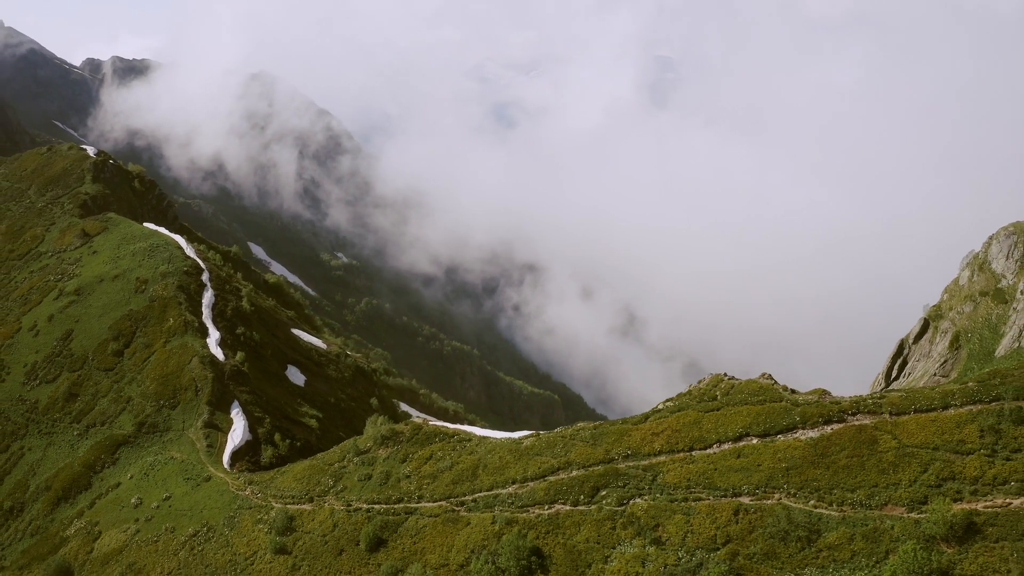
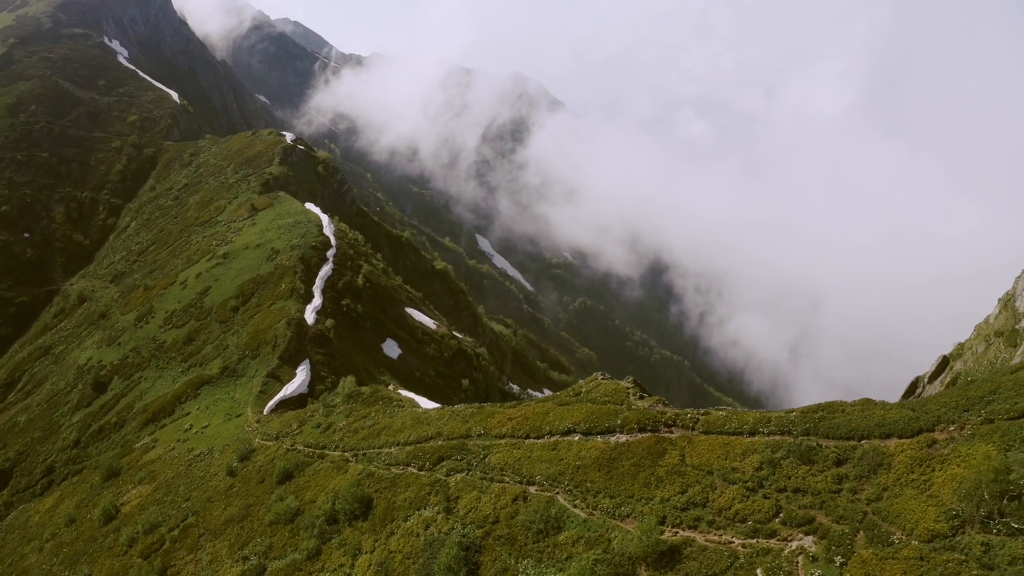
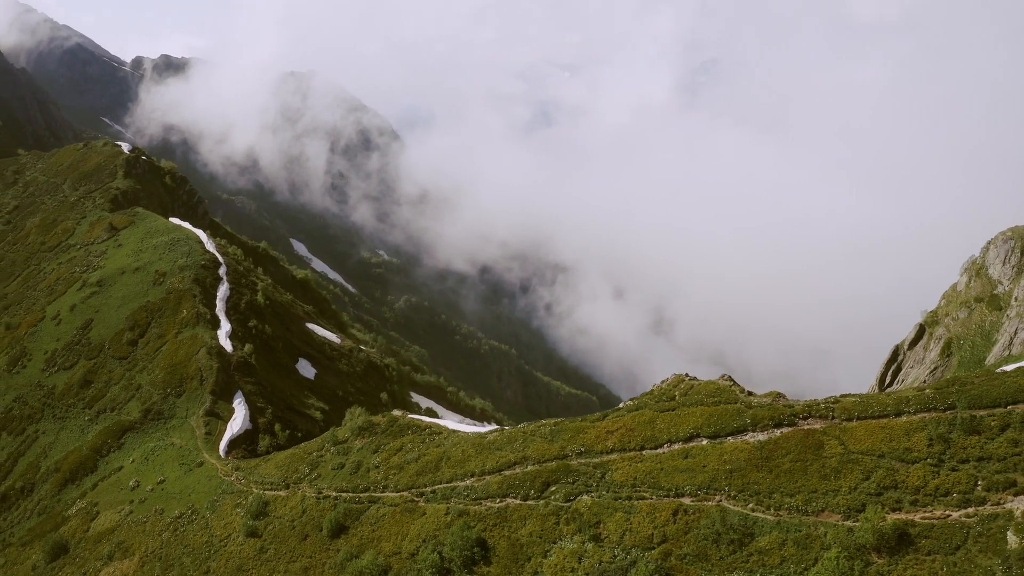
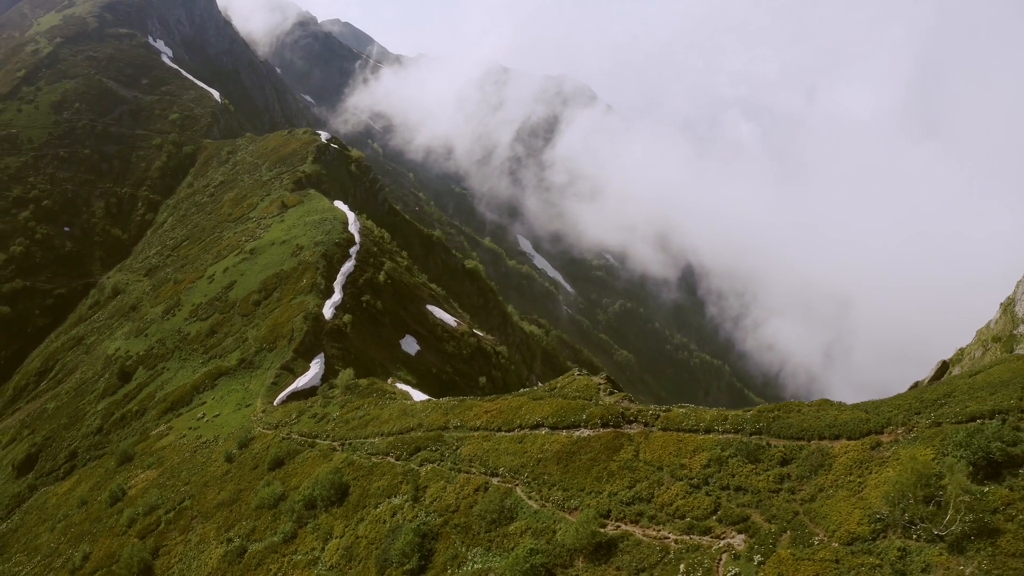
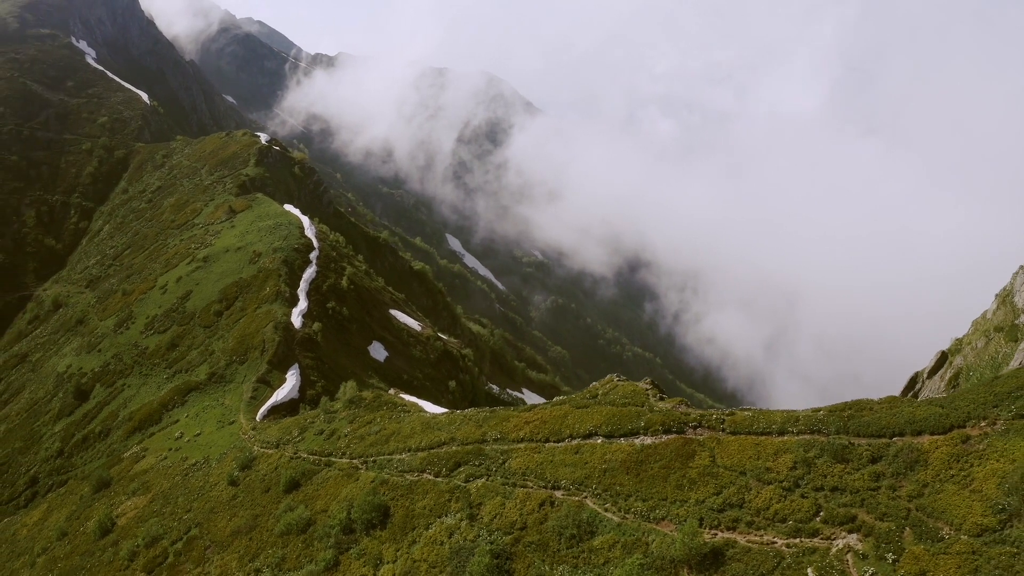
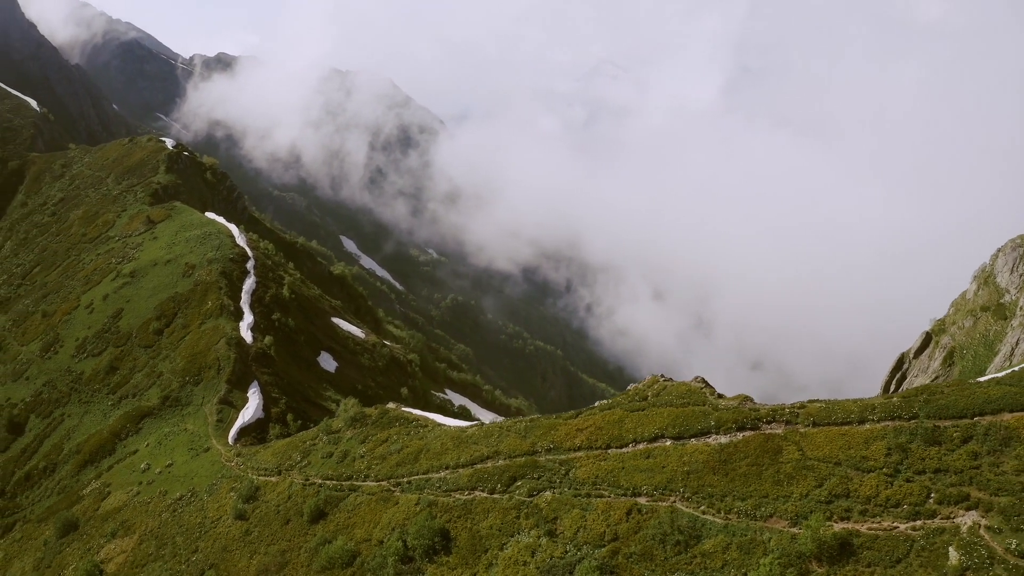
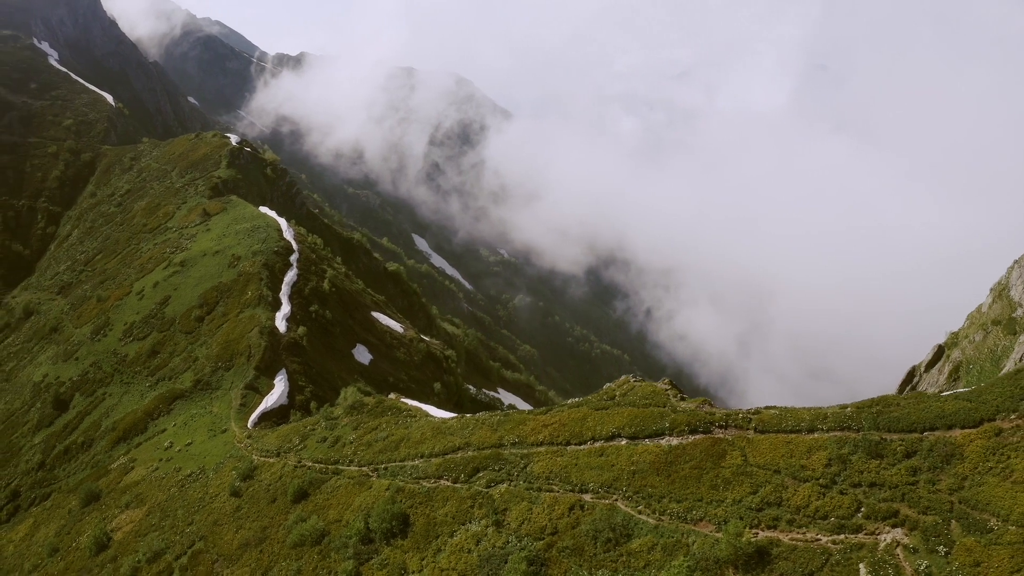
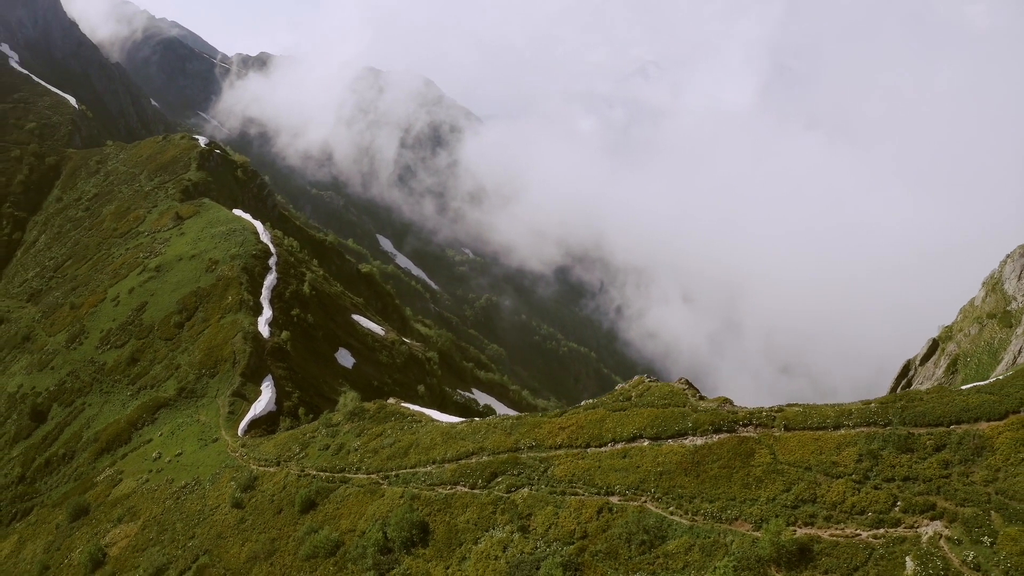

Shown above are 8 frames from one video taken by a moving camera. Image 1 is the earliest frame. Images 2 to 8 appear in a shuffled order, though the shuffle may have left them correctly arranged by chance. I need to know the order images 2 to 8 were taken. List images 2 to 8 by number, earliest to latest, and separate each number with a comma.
3, 6, 8, 7, 5, 2, 4
